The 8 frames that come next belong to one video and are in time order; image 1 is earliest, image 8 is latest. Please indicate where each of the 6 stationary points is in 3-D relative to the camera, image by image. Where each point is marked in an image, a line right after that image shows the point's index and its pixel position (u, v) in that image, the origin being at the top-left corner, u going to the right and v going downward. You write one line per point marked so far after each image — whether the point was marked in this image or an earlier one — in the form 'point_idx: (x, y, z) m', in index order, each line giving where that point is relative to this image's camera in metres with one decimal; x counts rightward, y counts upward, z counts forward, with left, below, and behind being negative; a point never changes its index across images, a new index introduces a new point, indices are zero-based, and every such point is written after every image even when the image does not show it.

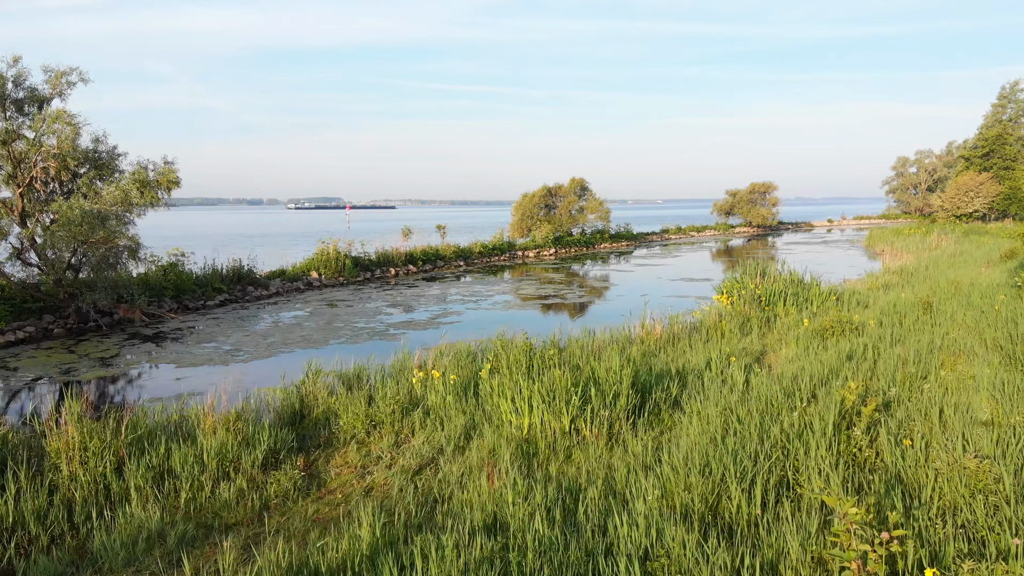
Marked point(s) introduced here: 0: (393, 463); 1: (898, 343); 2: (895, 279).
0: (-0.7, -1.0, +5.0) m
1: (+3.0, -0.4, +6.8) m
2: (+6.1, +0.1, +14.0) m
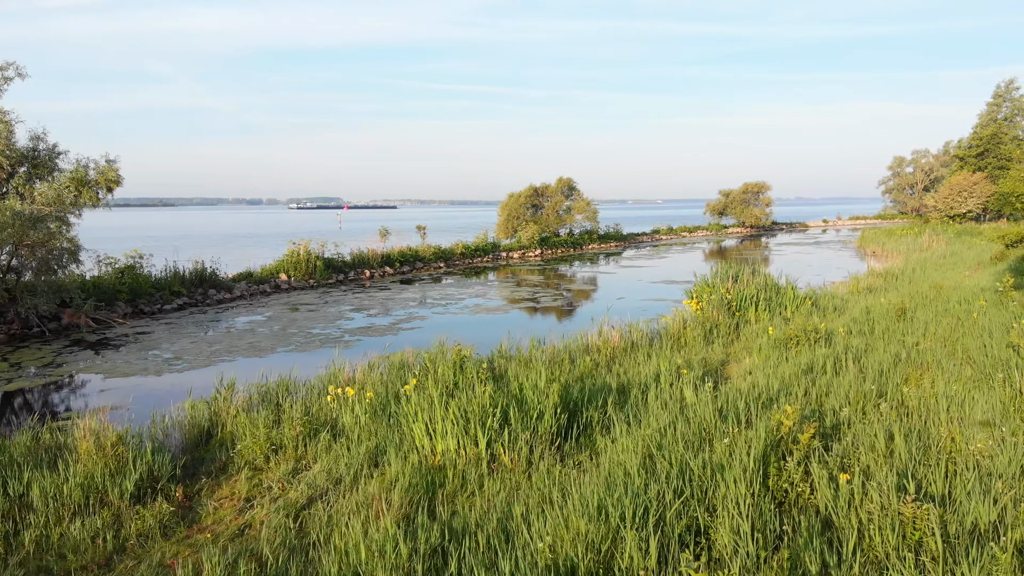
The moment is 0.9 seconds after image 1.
0: (-1.2, -1.0, +4.5) m
1: (+2.5, -0.5, +6.3) m
2: (+5.6, +0.1, +13.5) m
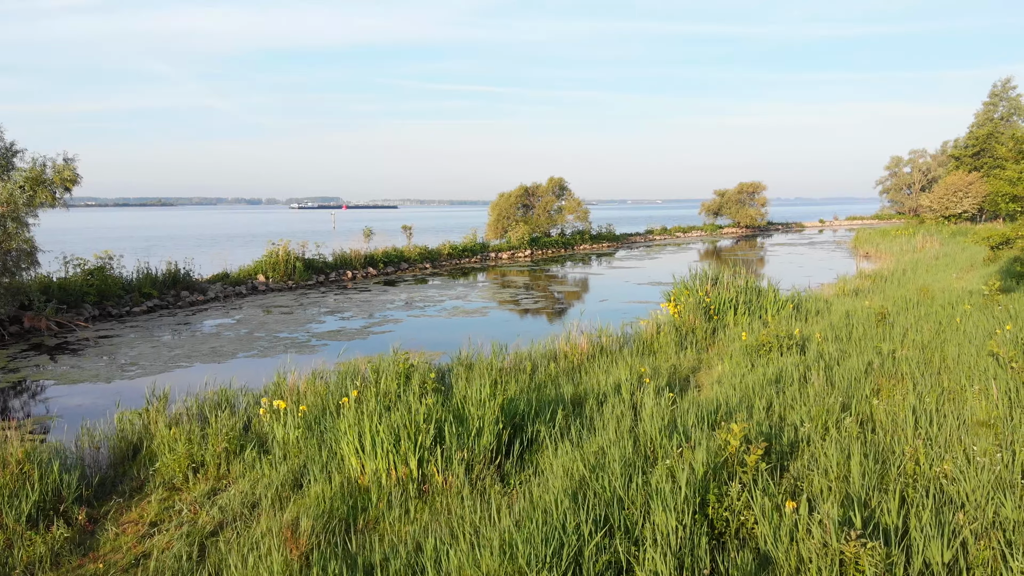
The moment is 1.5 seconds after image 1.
0: (-1.5, -1.1, +4.1) m
1: (+2.2, -0.5, +6.0) m
2: (+5.3, +0.1, +13.2) m
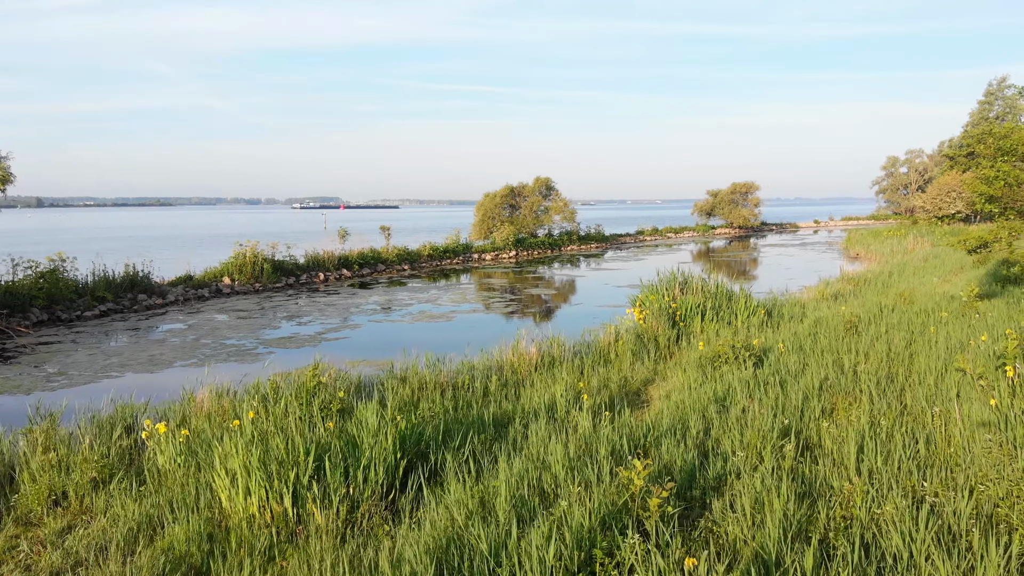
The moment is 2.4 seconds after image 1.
0: (-2.0, -1.1, +3.6) m
1: (+1.7, -0.6, +5.5) m
2: (+4.8, 0.0, +12.6) m
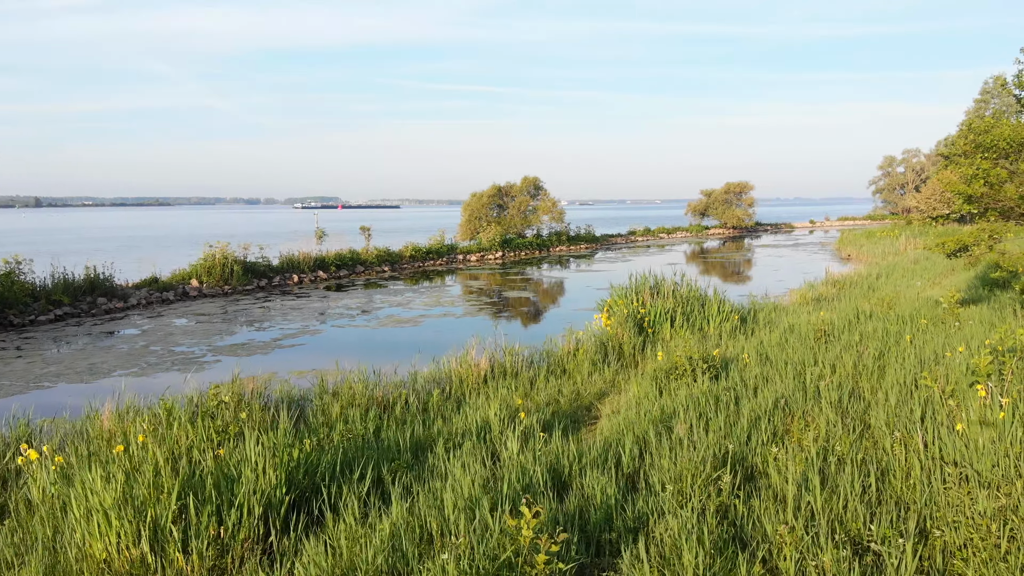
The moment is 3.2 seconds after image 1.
0: (-2.4, -1.2, +3.1) m
1: (+1.3, -0.6, +5.0) m
2: (+4.4, 0.0, +12.2) m
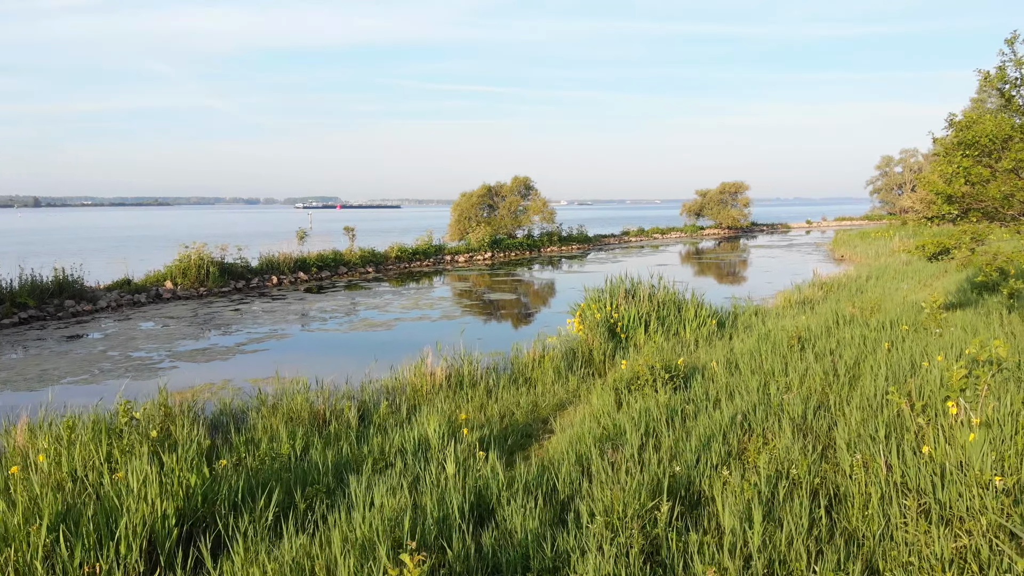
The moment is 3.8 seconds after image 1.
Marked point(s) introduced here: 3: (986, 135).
0: (-2.7, -1.2, +2.8) m
1: (+1.0, -0.7, +4.7) m
2: (+4.1, -0.1, +11.8) m
3: (+3.1, +1.0, +5.8) m
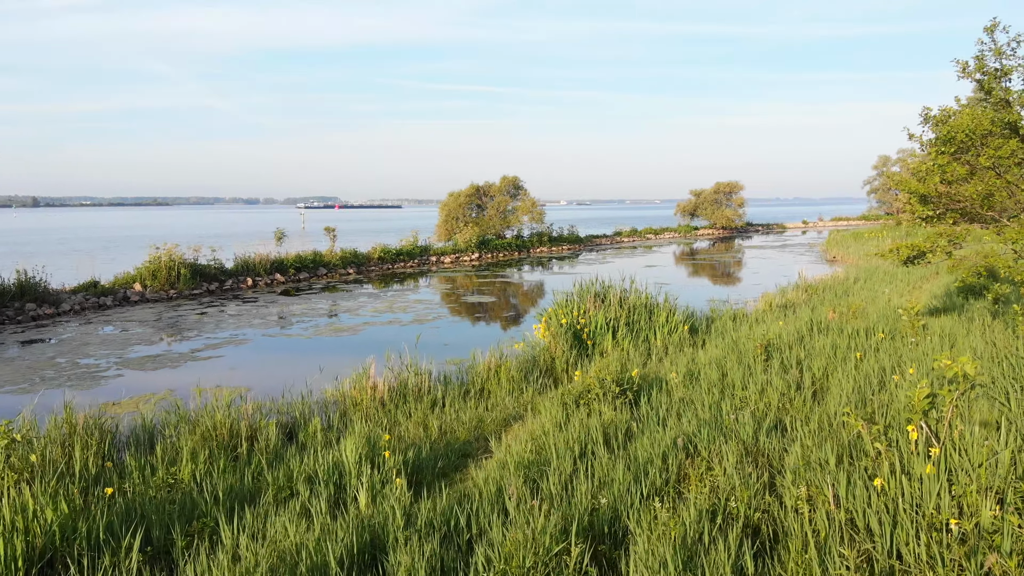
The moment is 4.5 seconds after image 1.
0: (-3.0, -1.2, +2.4) m
1: (+0.7, -0.7, +4.2) m
2: (+3.7, -0.1, +11.4) m
3: (+2.7, +1.0, +5.4) m
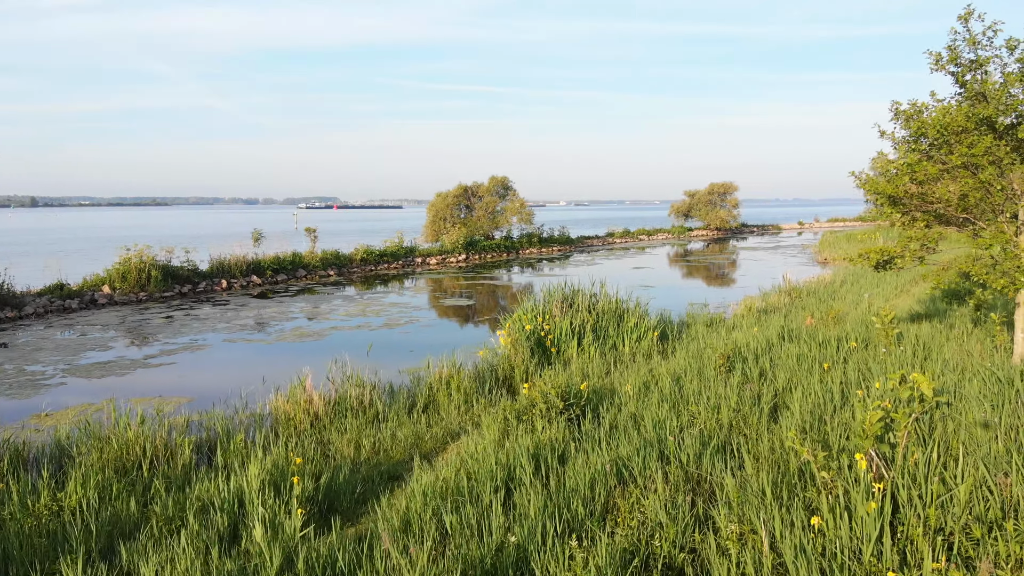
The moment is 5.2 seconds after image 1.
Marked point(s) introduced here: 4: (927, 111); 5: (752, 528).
0: (-3.4, -1.3, +2.0) m
1: (+0.3, -0.7, +3.9) m
2: (+3.4, -0.2, +11.1) m
3: (+2.4, +0.9, +5.0) m
4: (+2.5, +1.1, +5.2) m
5: (+0.8, -0.8, +2.9) m
